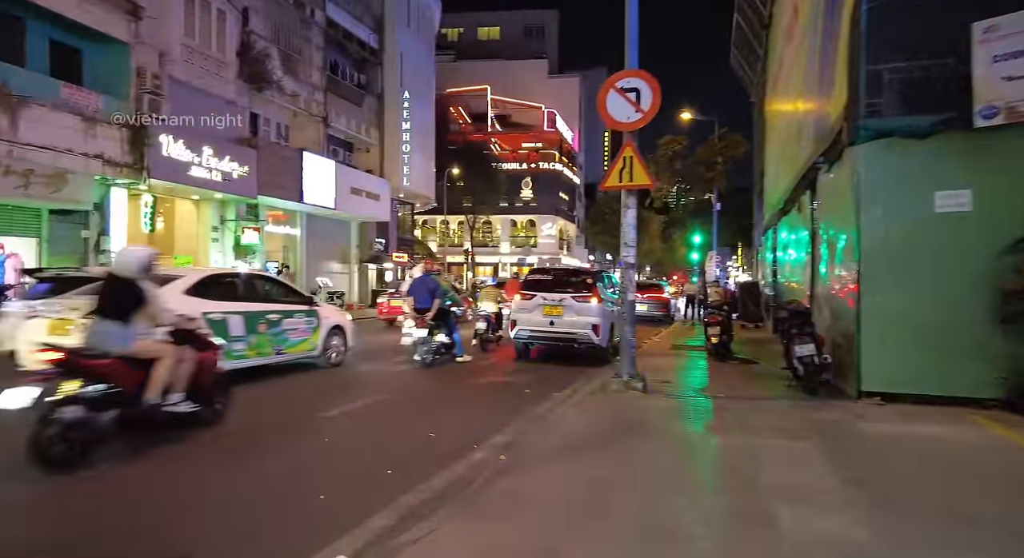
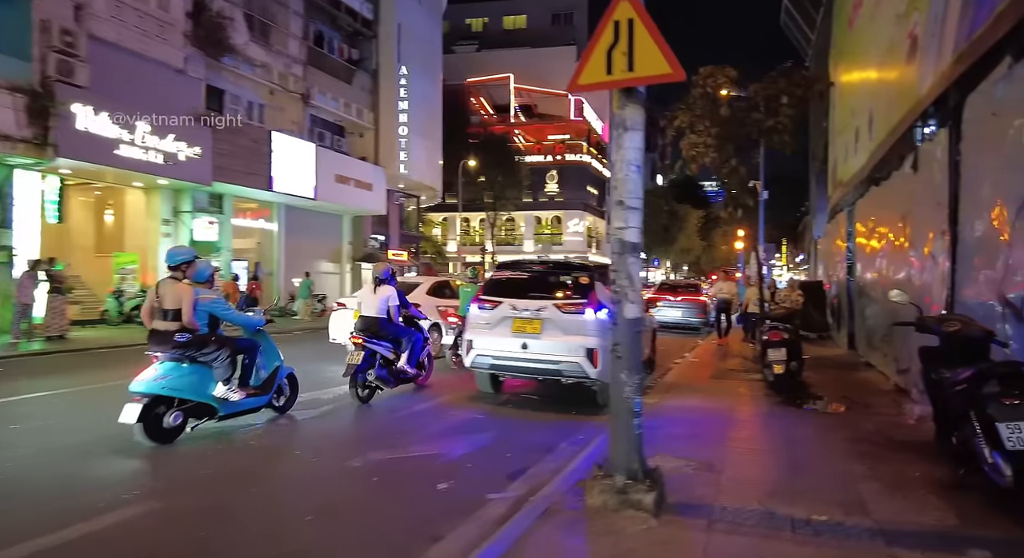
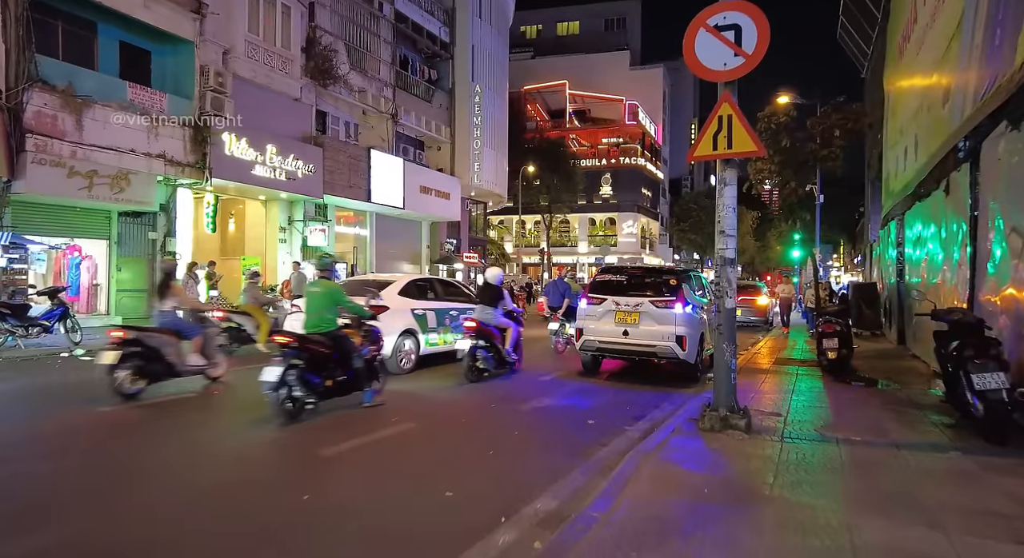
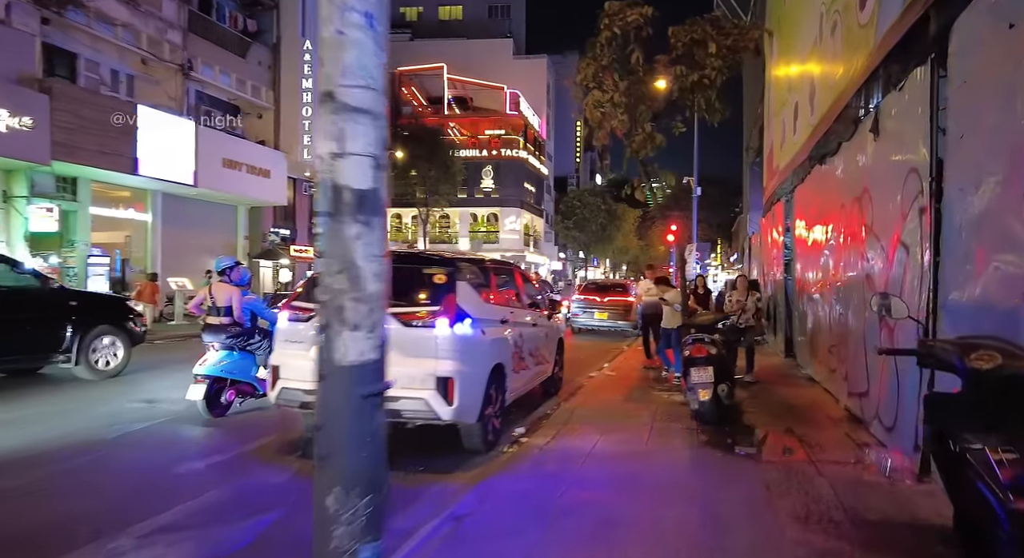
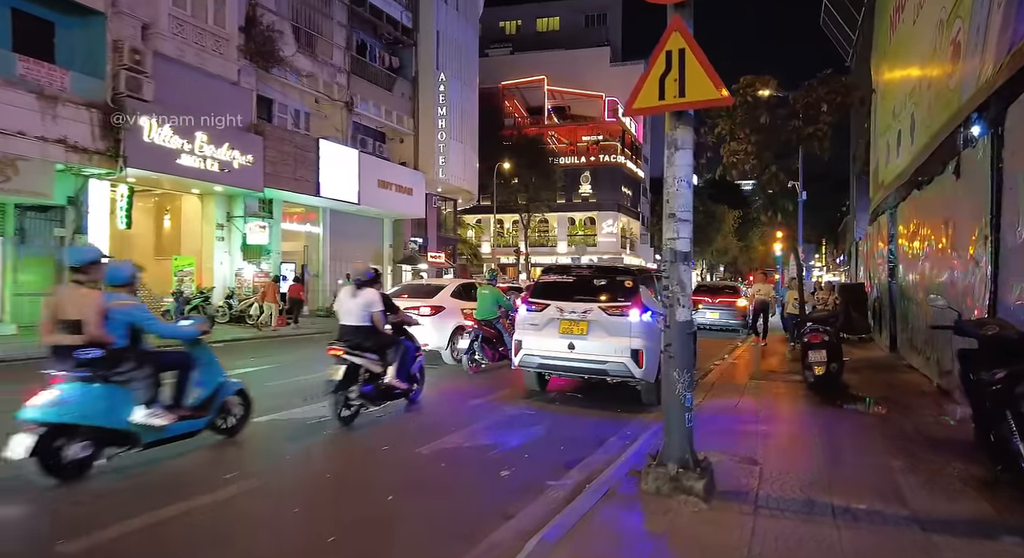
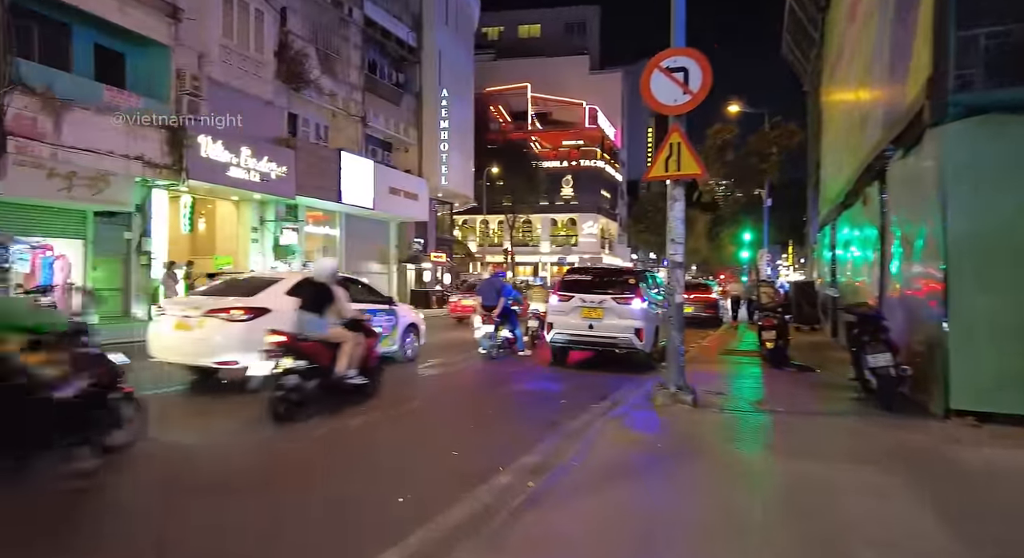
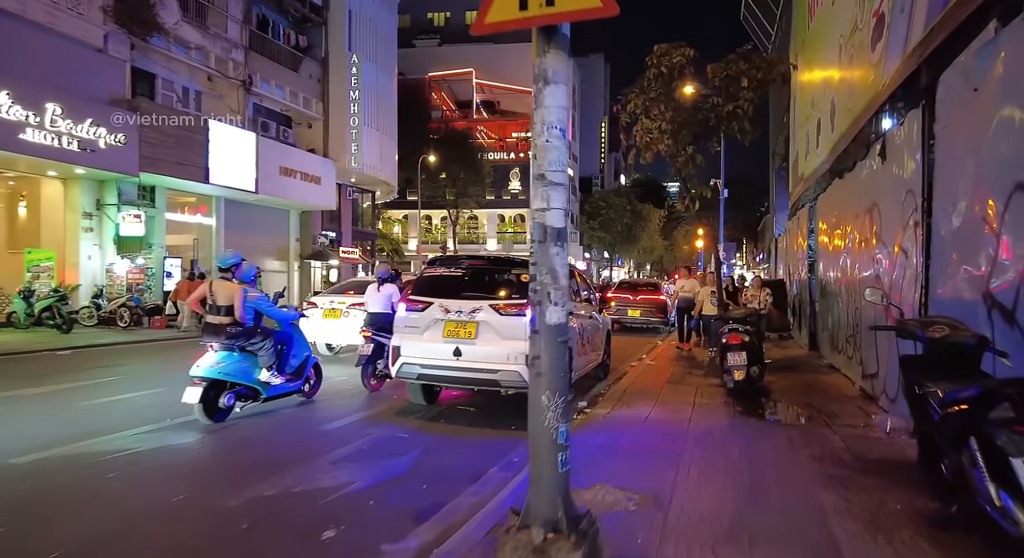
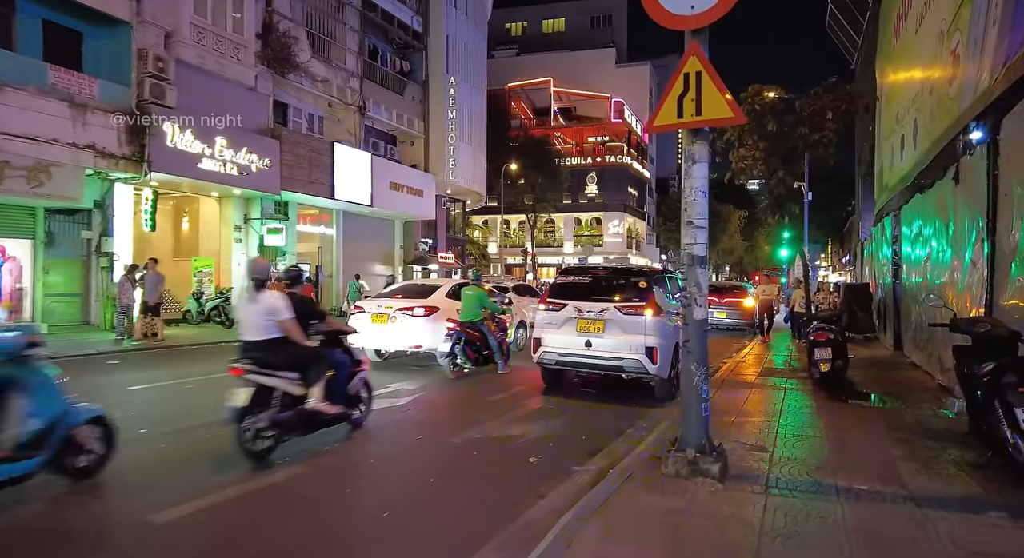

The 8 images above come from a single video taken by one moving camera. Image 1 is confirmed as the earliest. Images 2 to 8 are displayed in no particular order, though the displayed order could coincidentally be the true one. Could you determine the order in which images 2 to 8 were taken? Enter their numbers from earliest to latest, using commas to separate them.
6, 3, 8, 5, 2, 7, 4
